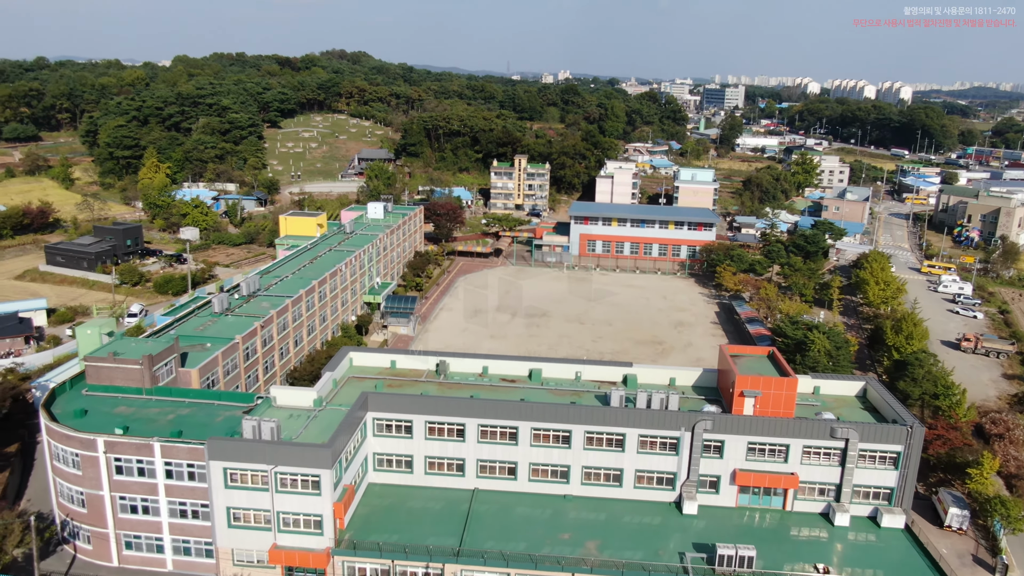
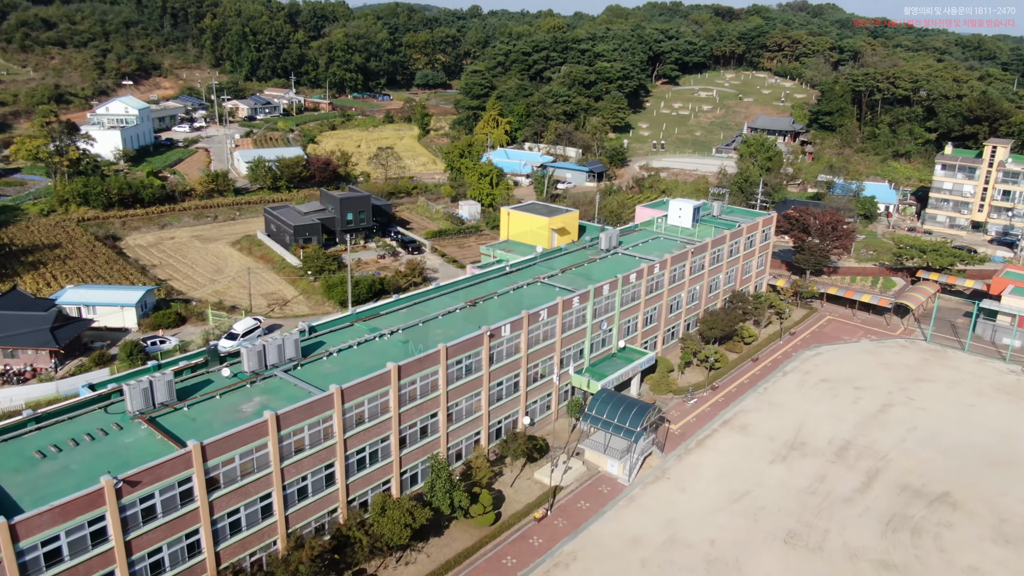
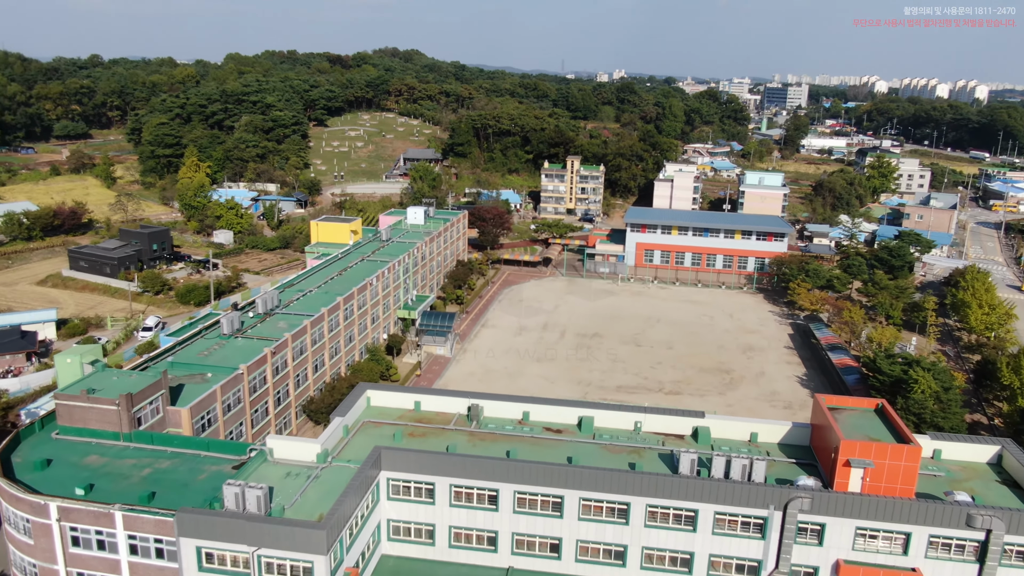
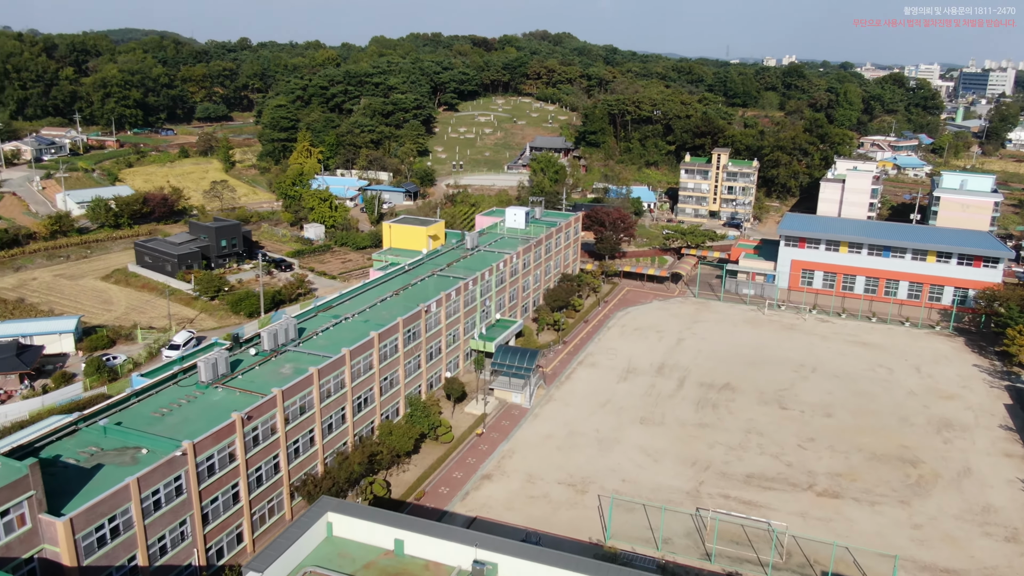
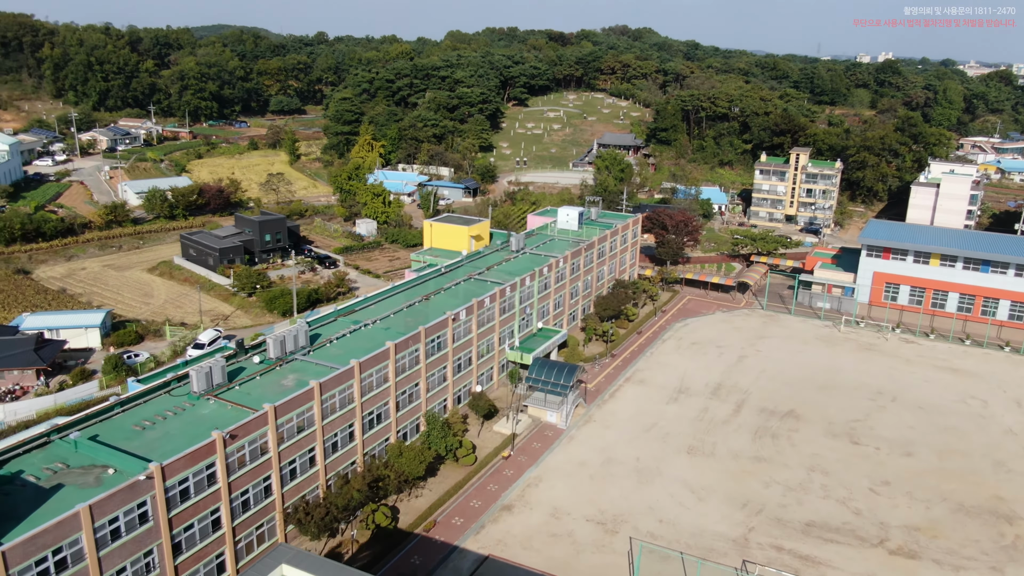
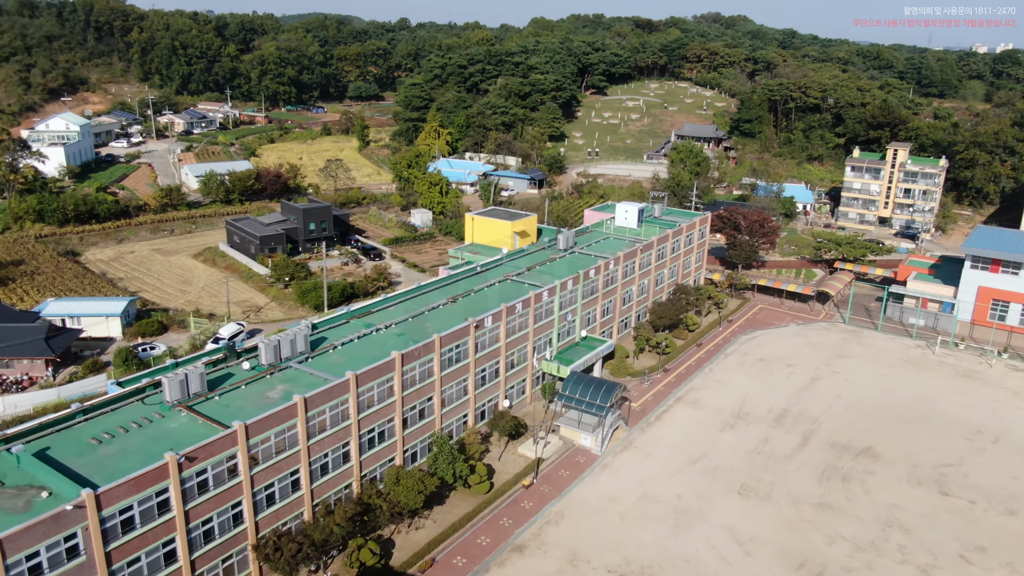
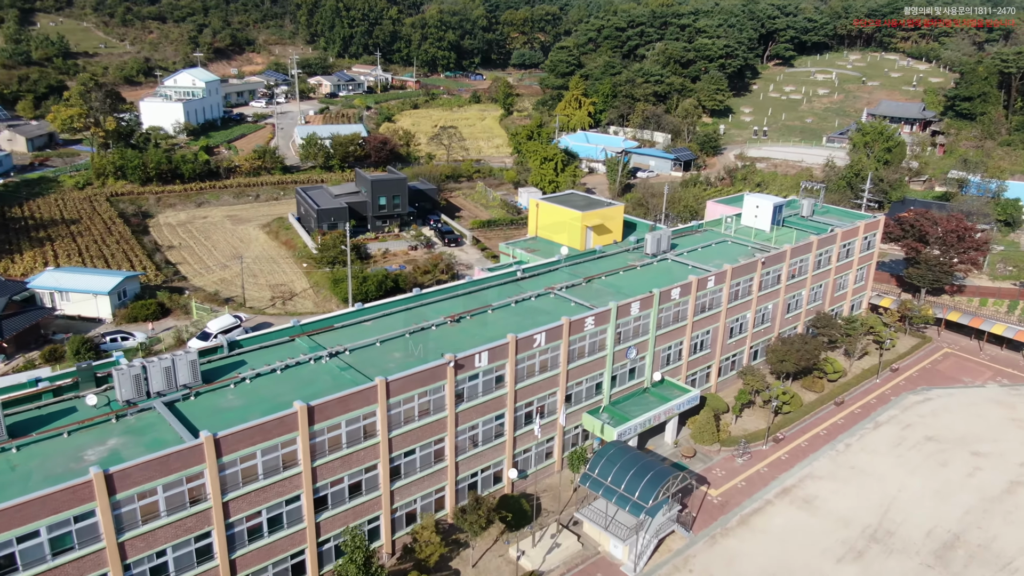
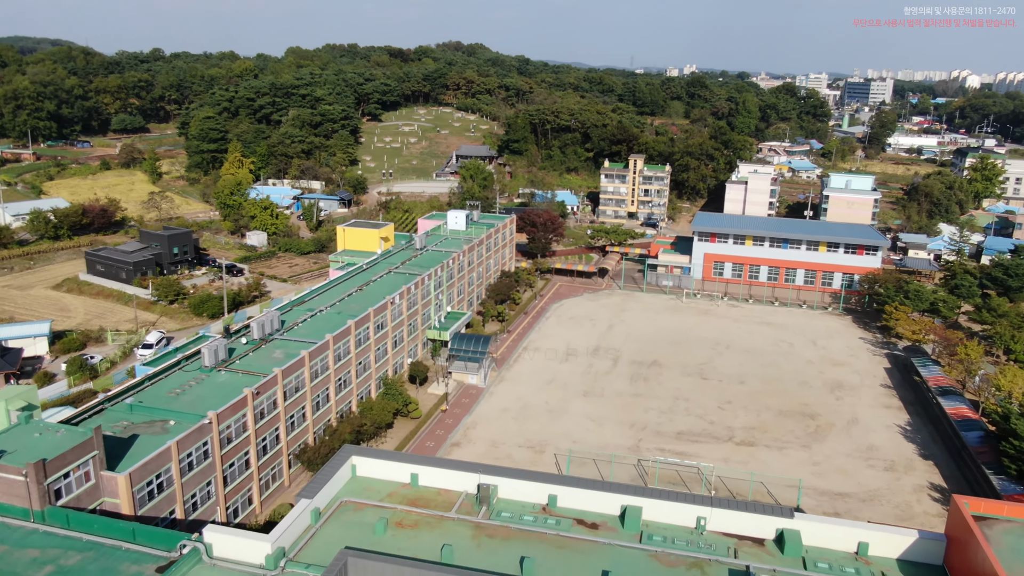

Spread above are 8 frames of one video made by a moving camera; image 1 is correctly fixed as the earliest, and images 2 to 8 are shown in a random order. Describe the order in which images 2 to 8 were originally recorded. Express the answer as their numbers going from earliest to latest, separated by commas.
3, 8, 4, 5, 6, 2, 7
